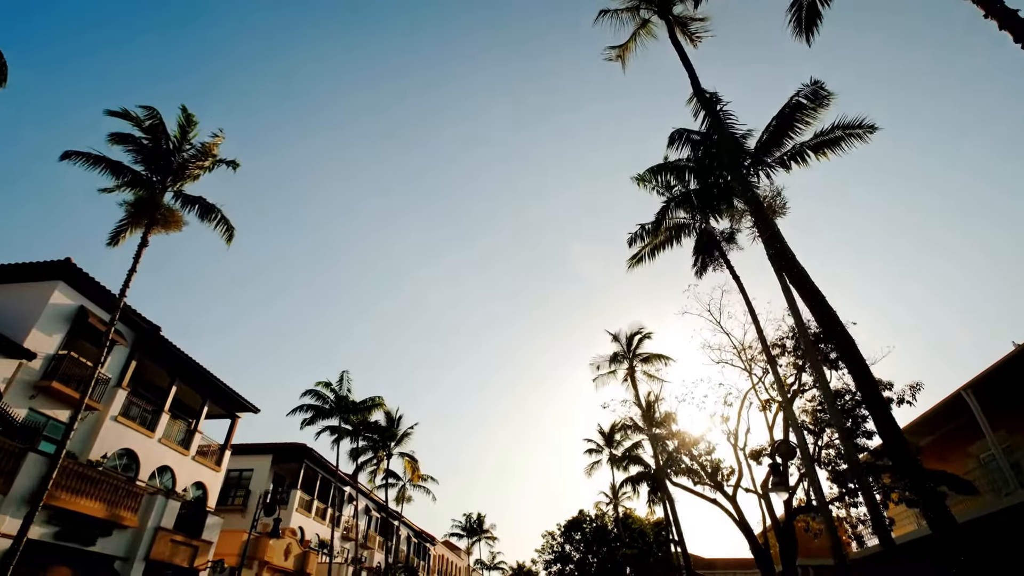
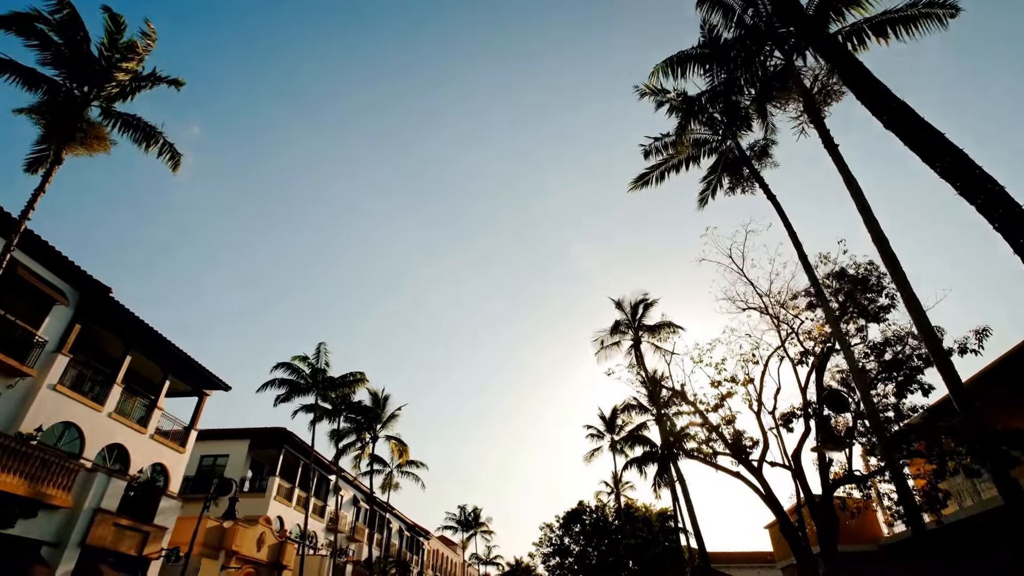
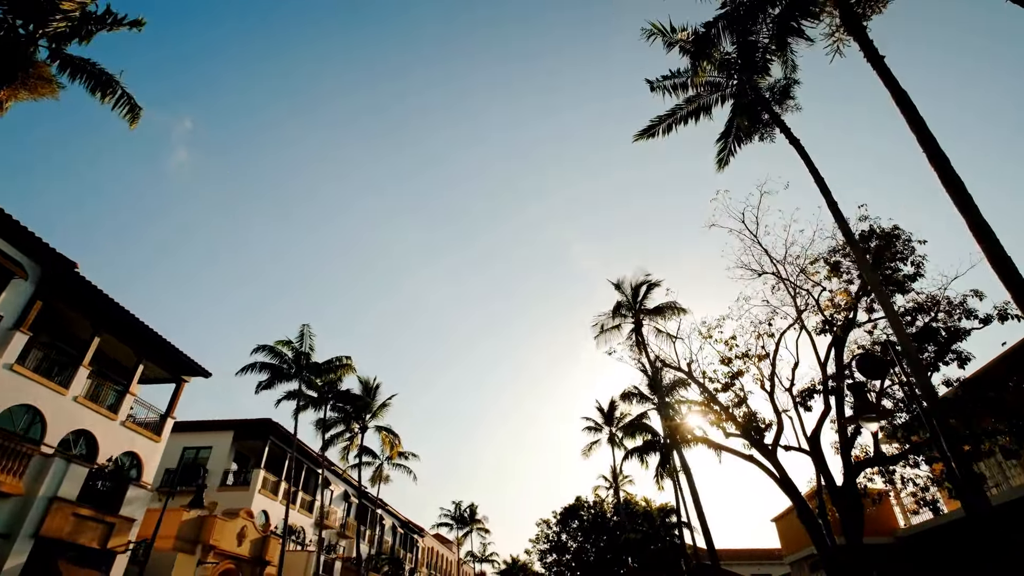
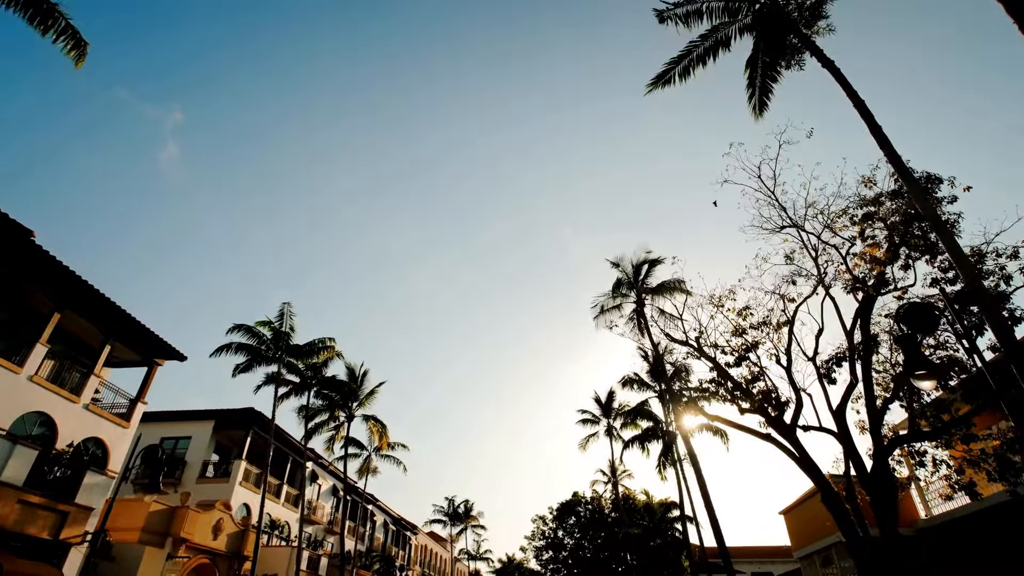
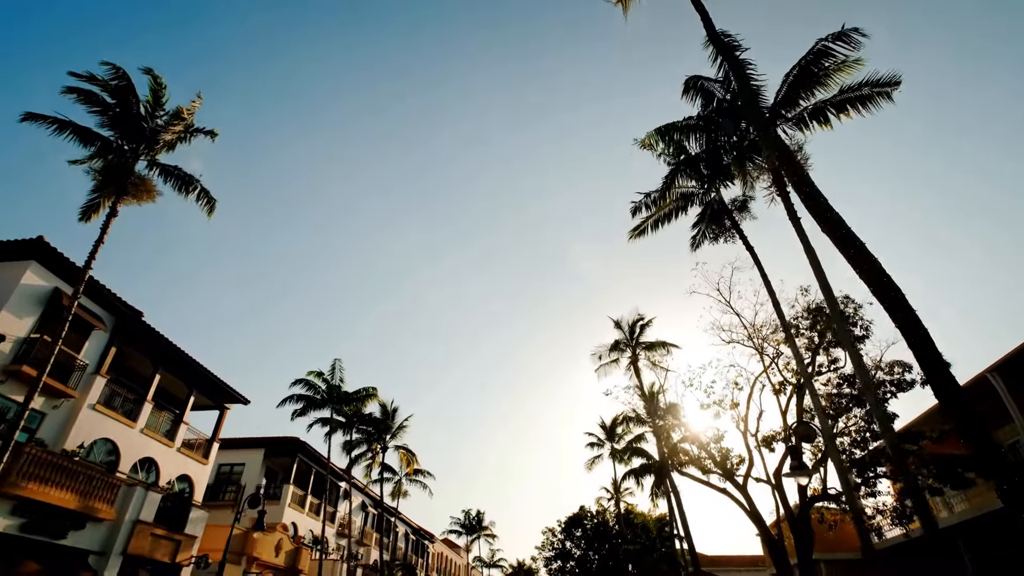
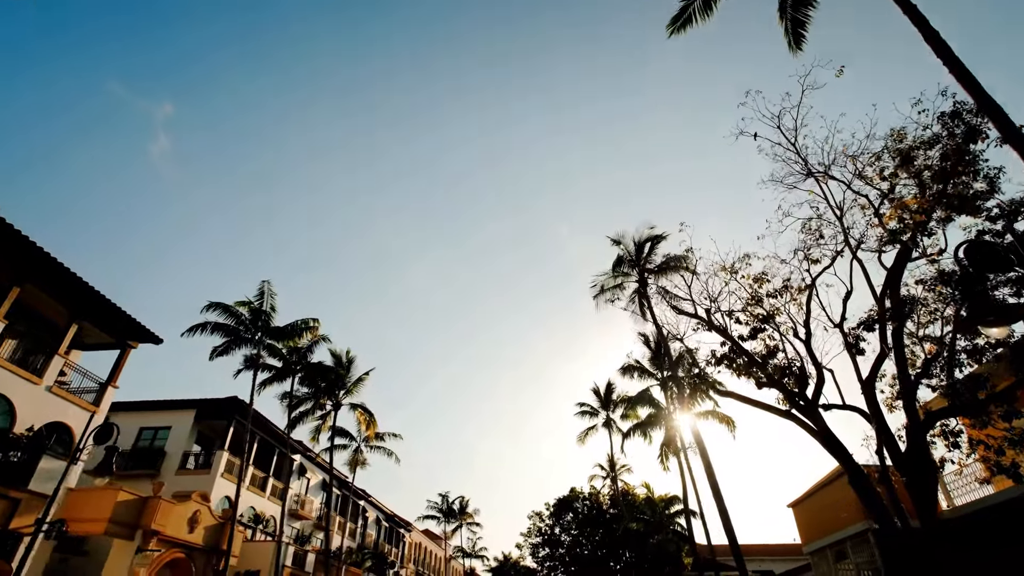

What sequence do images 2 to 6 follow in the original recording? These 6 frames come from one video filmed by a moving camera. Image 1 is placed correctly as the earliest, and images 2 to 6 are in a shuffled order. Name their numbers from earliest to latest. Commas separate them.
5, 2, 3, 4, 6
